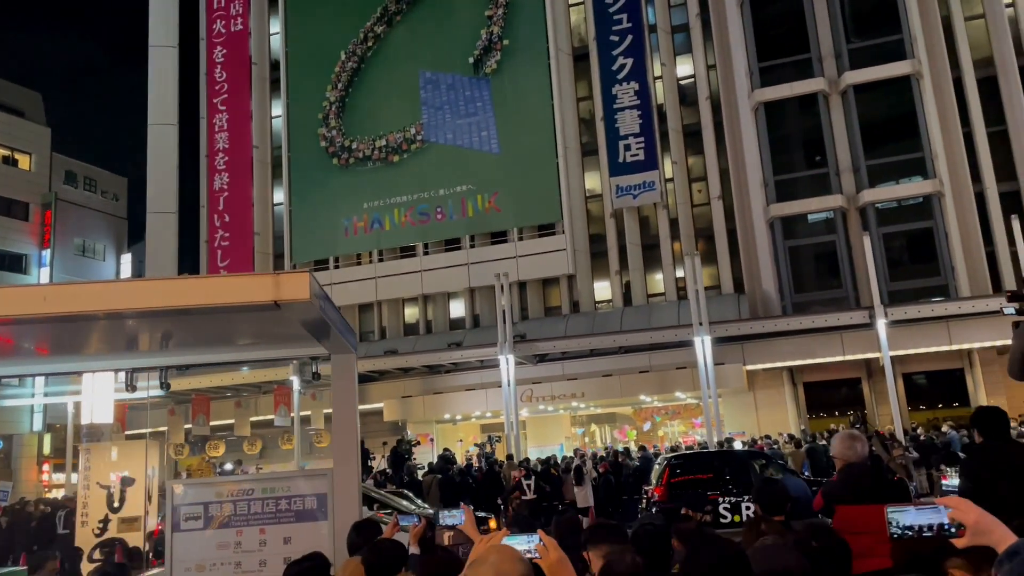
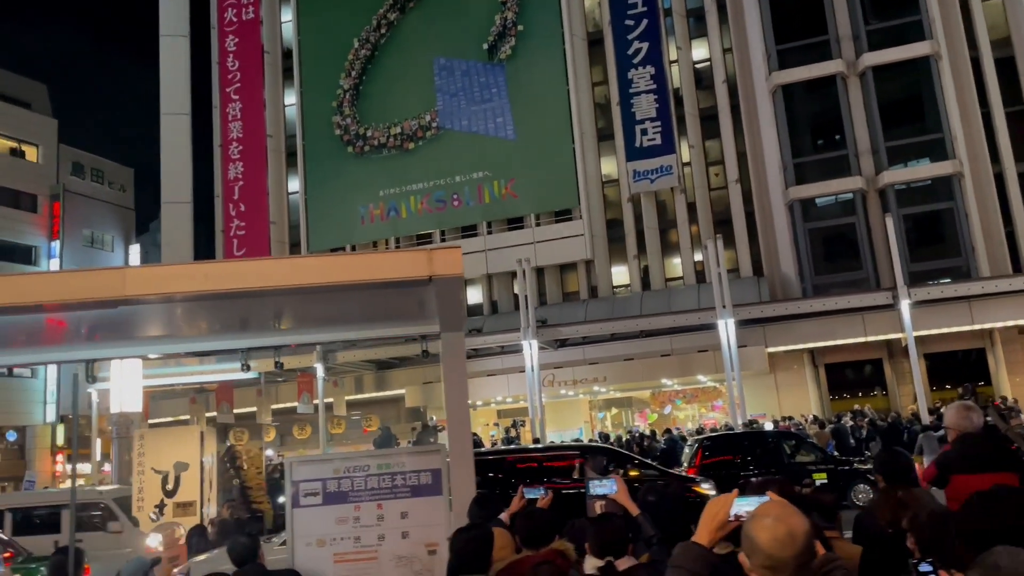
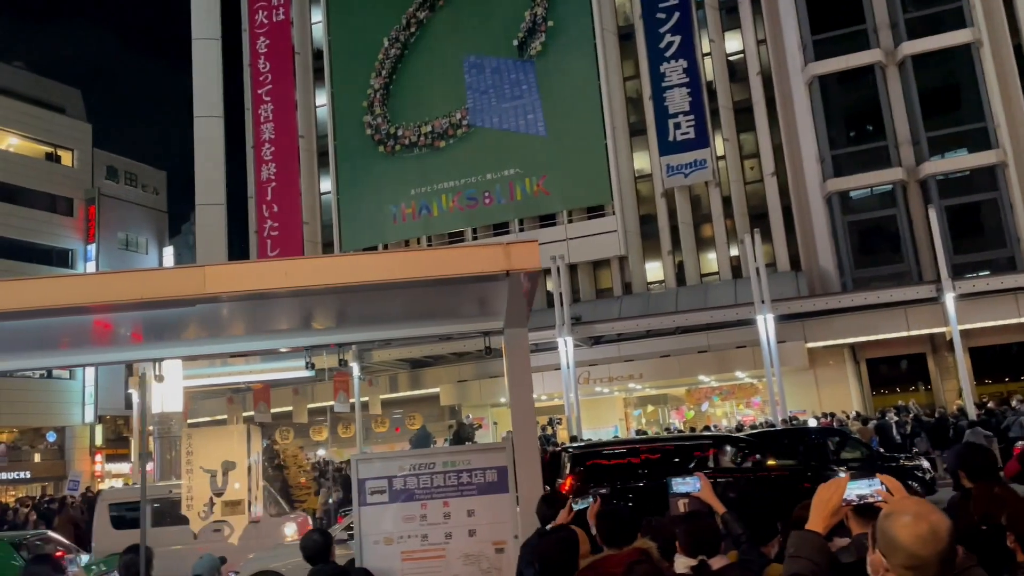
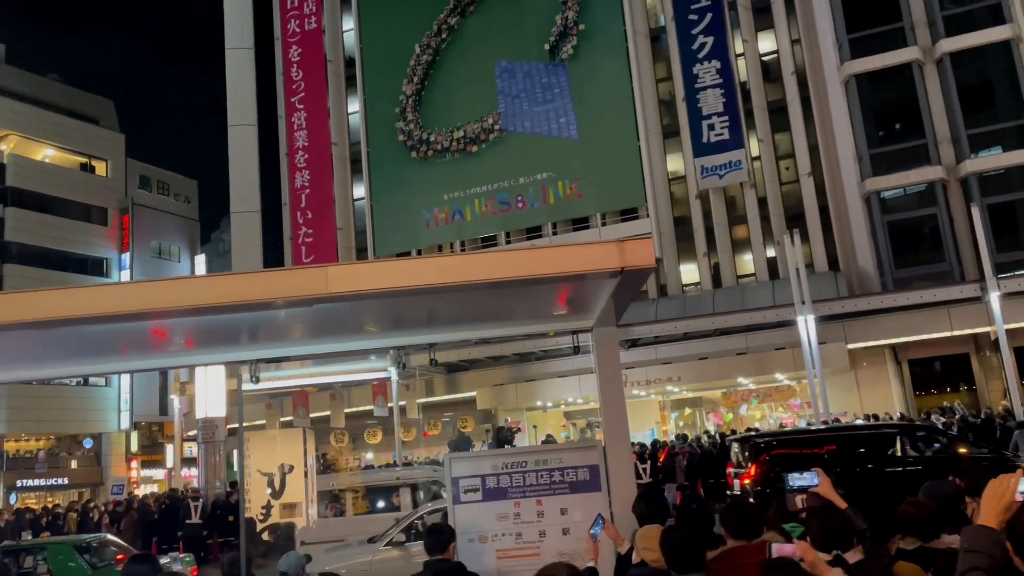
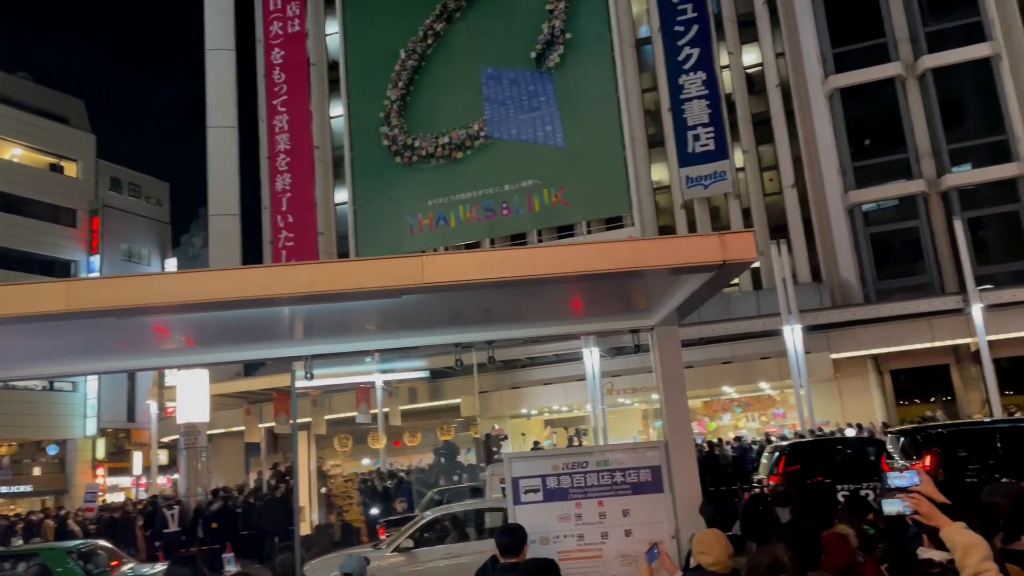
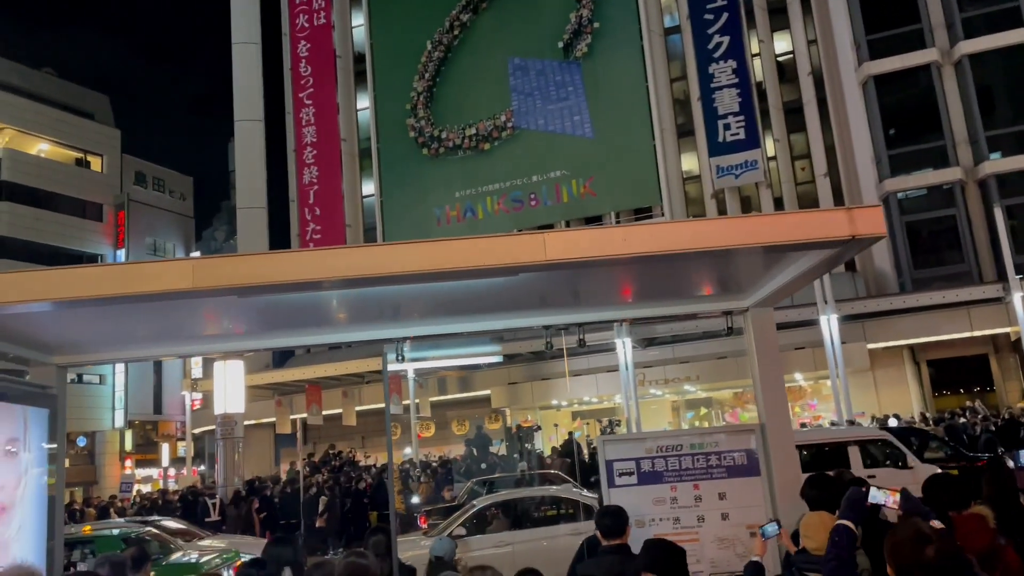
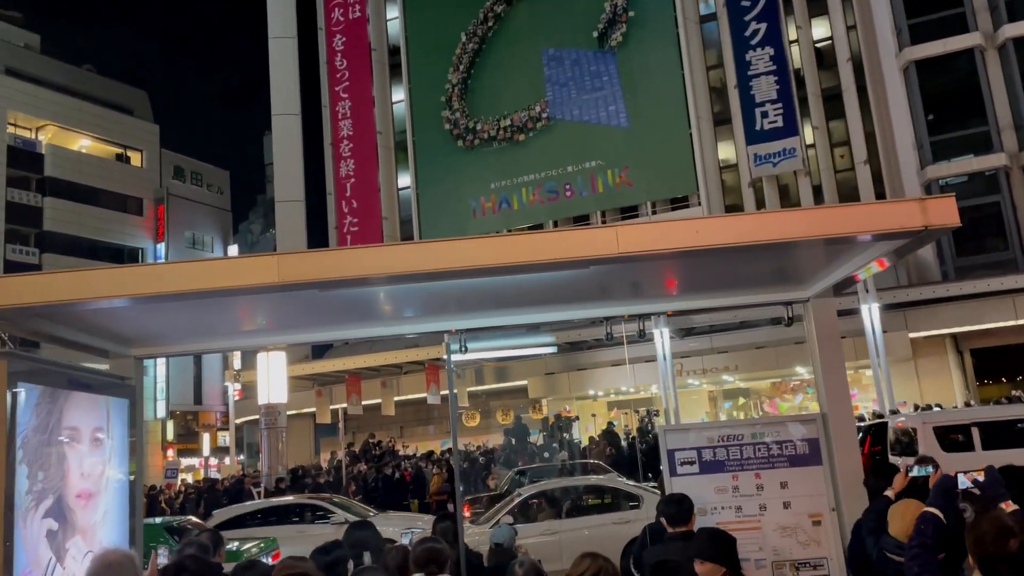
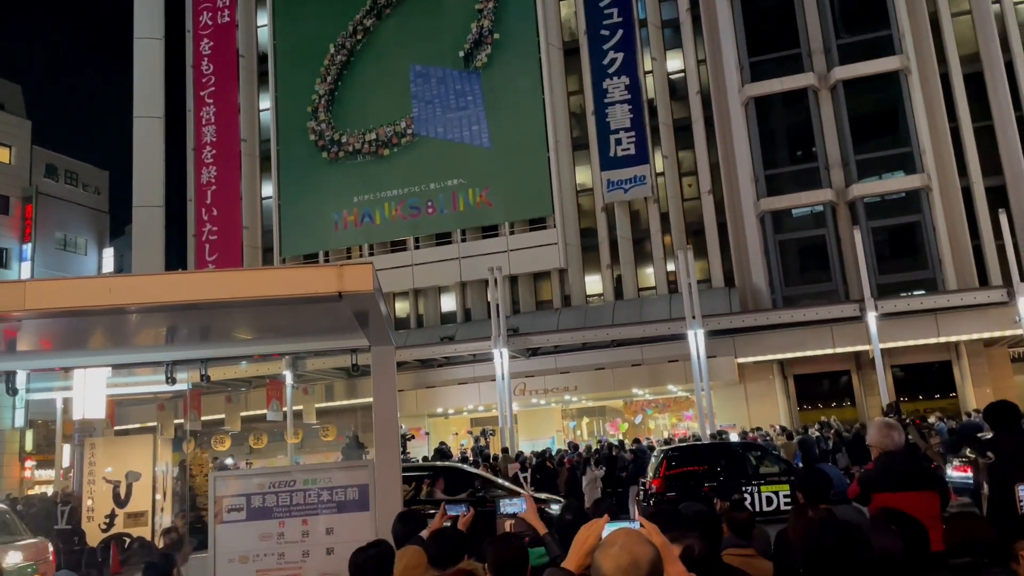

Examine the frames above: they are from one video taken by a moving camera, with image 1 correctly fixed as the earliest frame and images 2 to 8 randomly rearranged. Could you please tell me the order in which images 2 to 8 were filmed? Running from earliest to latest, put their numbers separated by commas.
8, 2, 3, 4, 5, 6, 7
